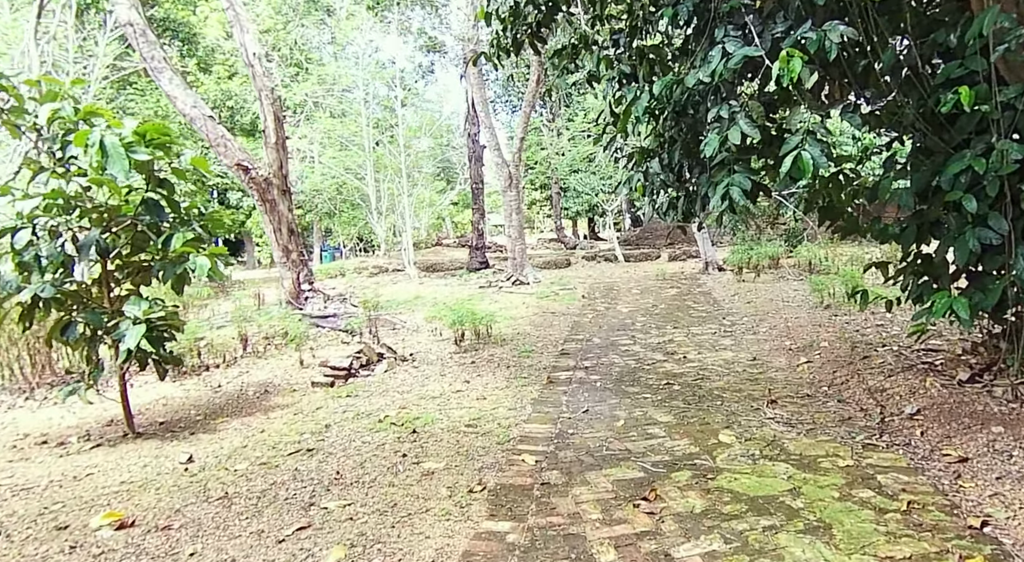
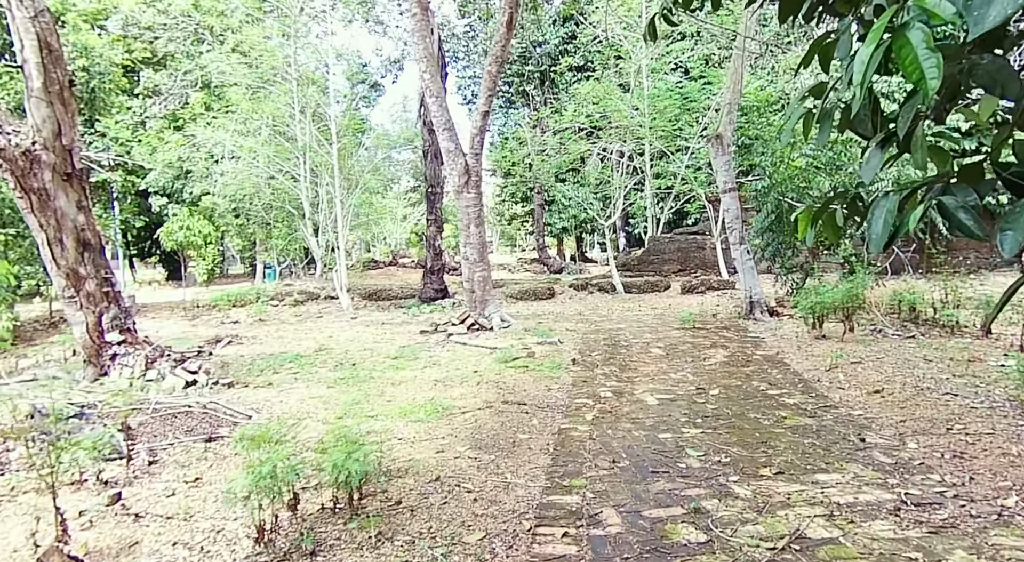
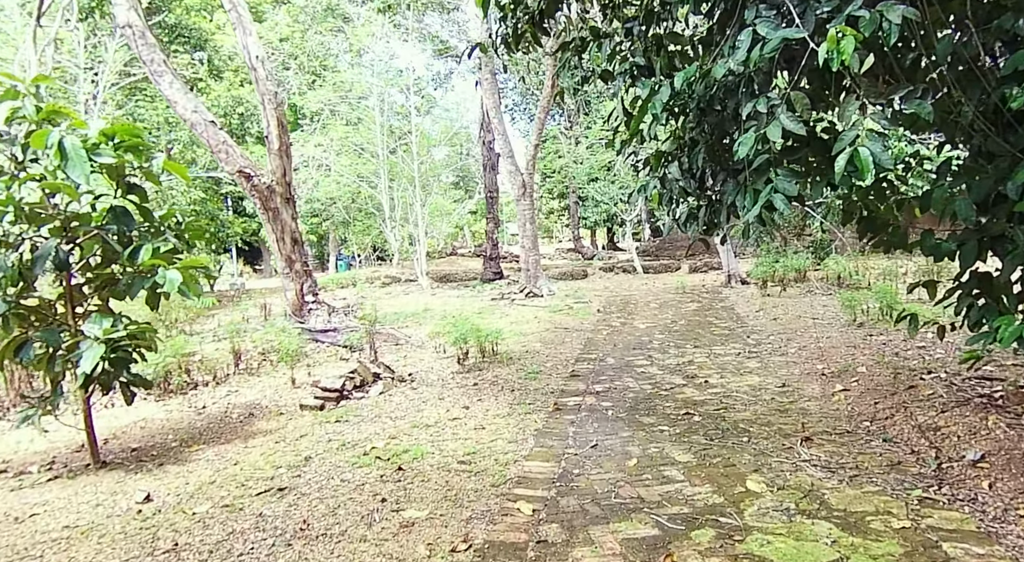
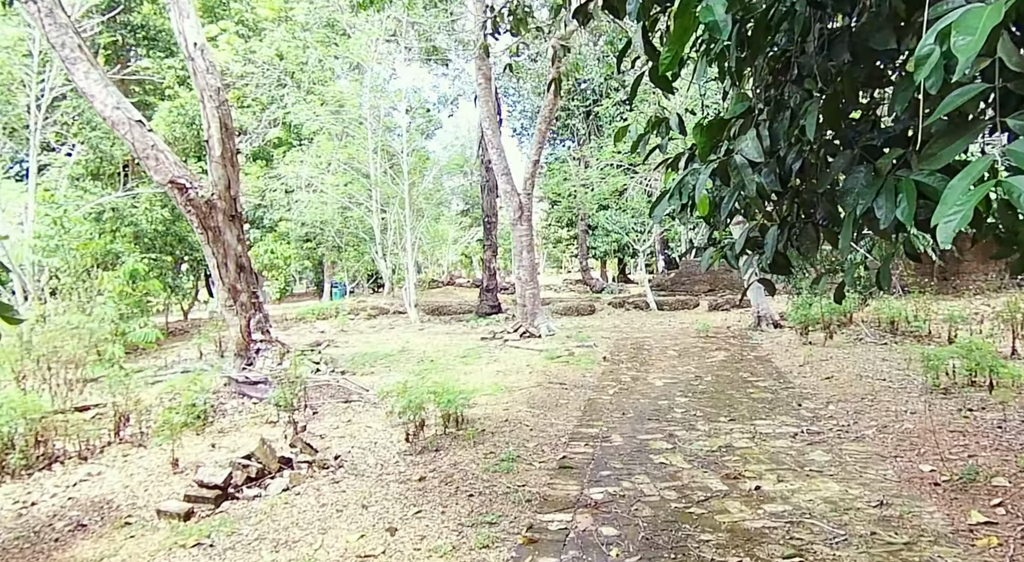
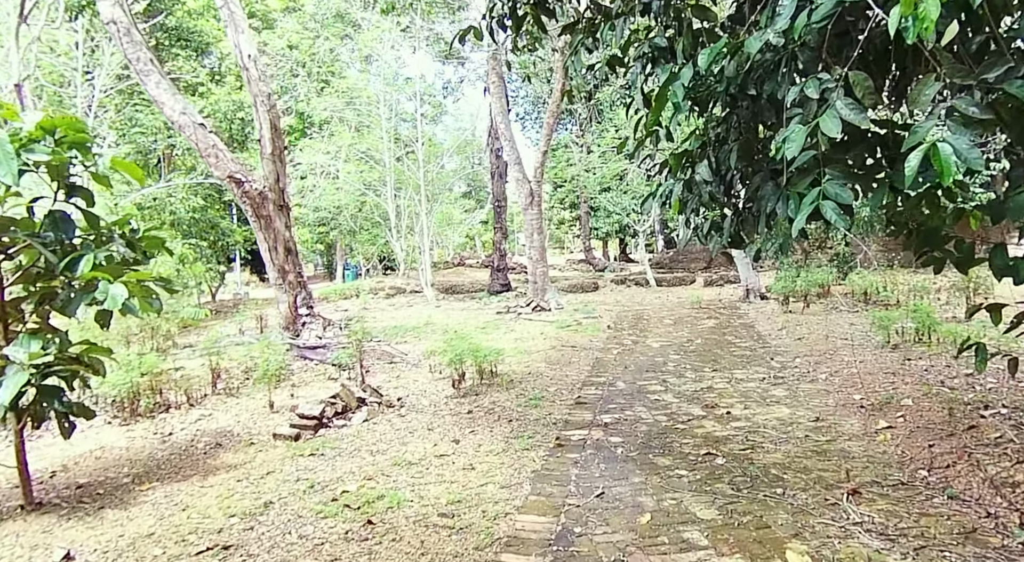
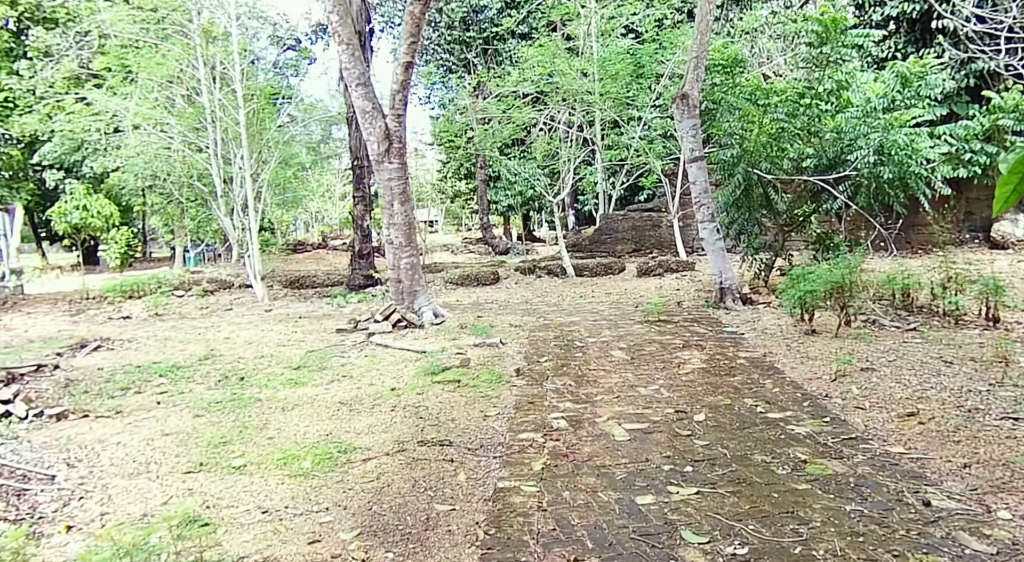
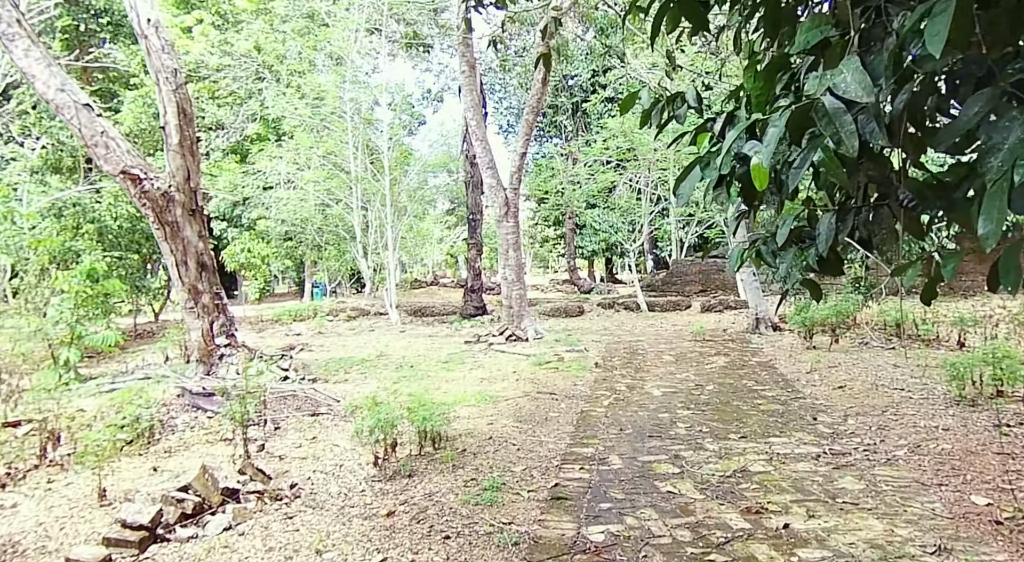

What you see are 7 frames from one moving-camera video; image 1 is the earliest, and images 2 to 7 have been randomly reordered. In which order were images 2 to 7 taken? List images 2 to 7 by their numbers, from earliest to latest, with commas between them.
3, 5, 4, 7, 2, 6
